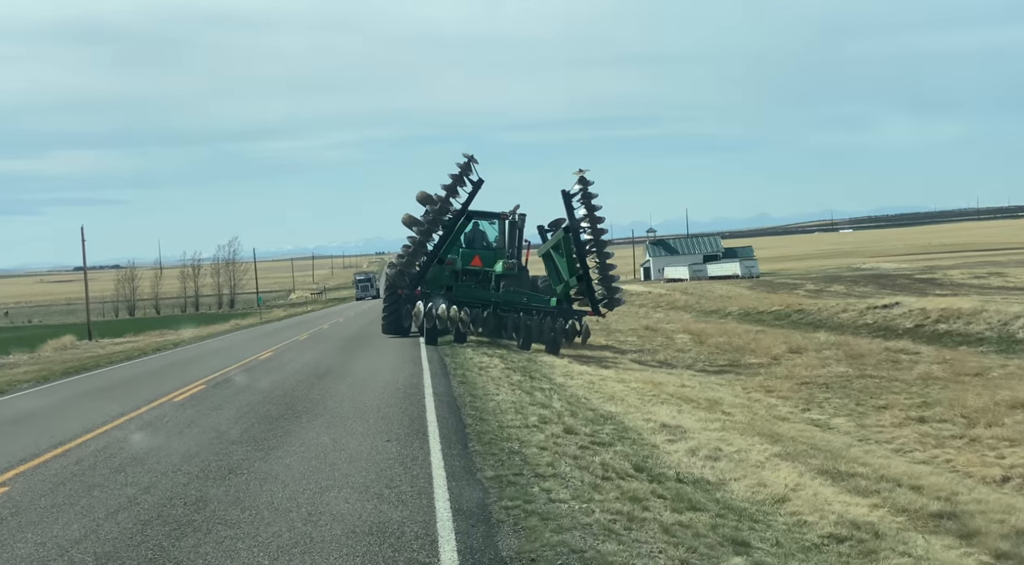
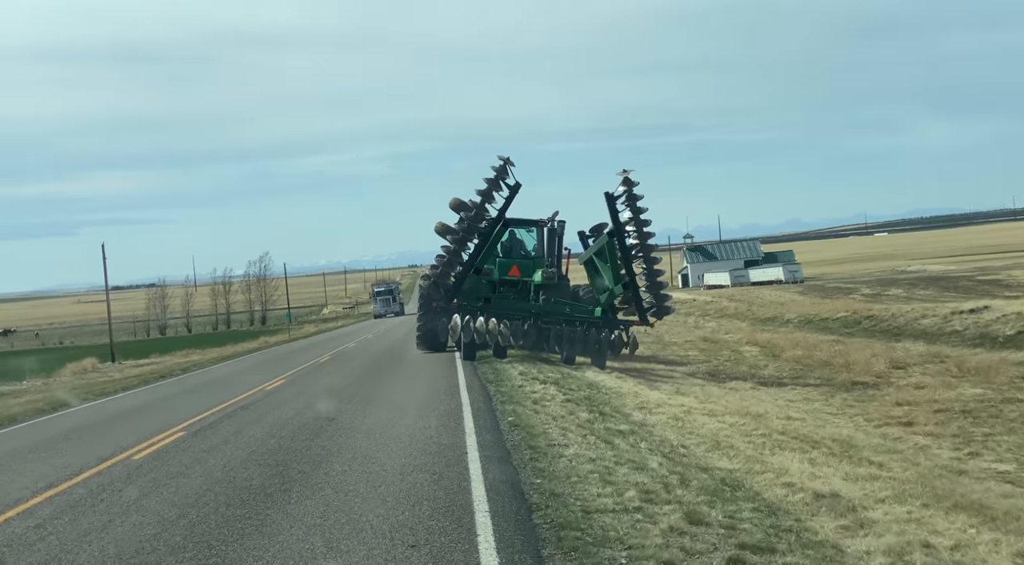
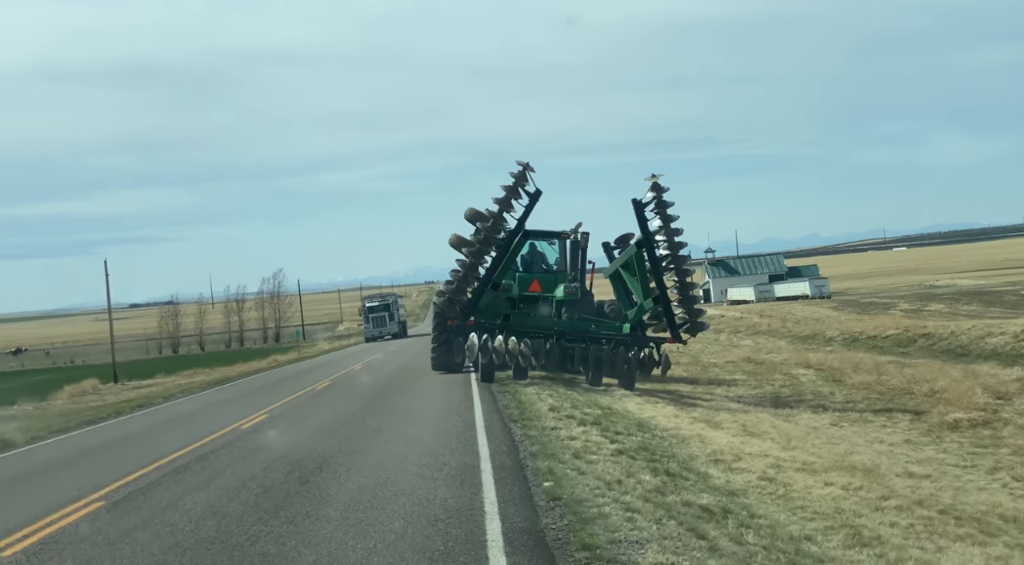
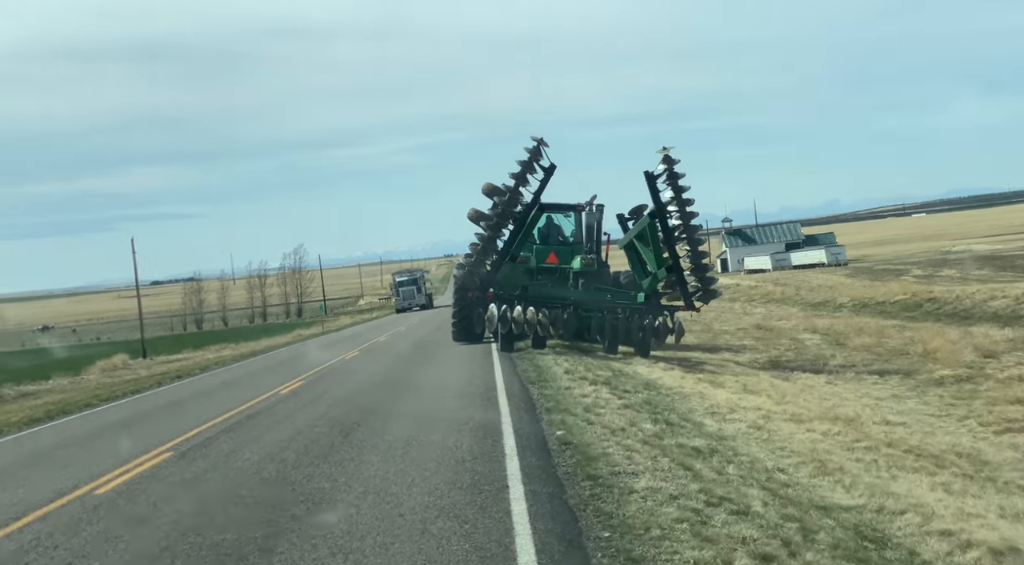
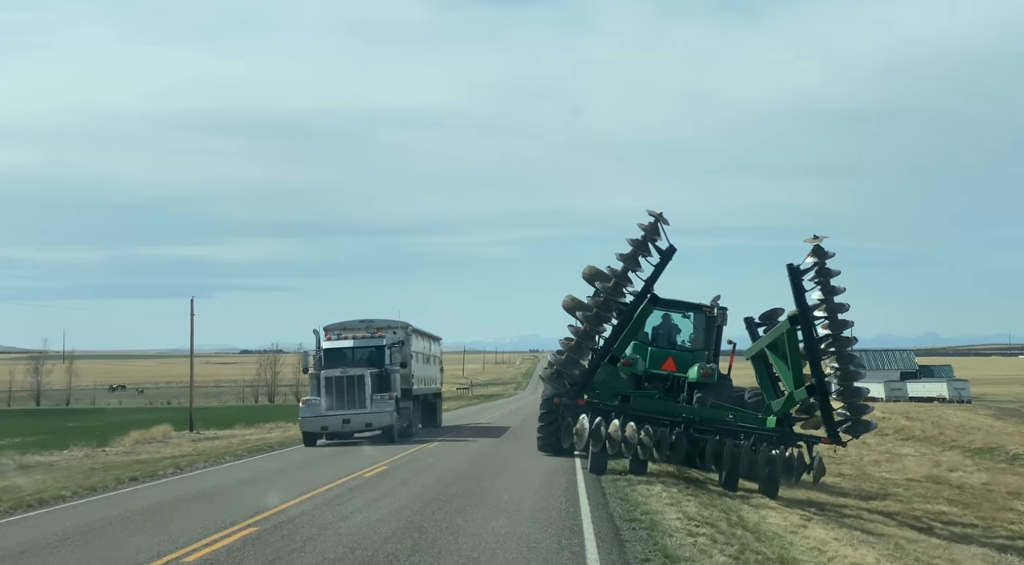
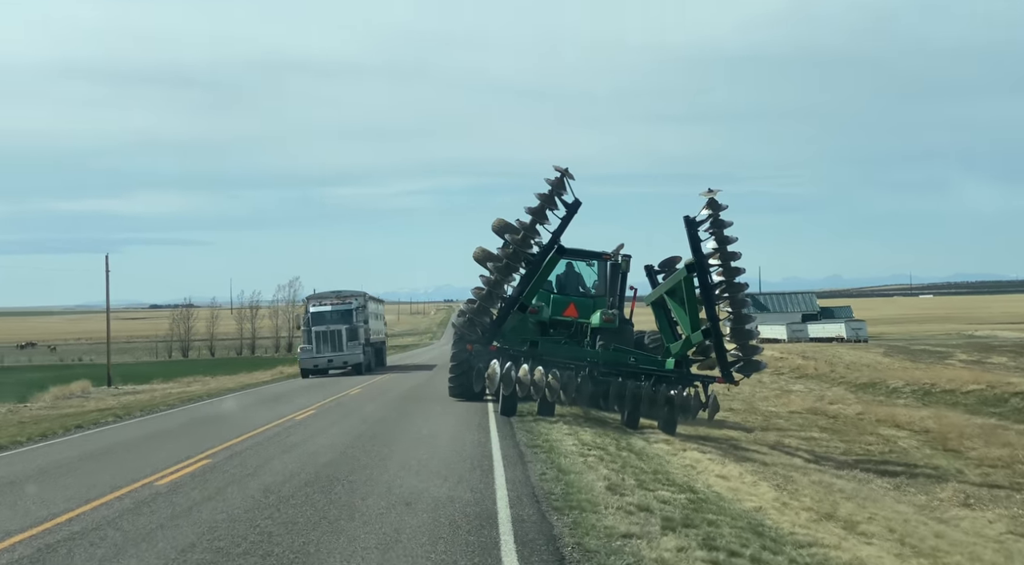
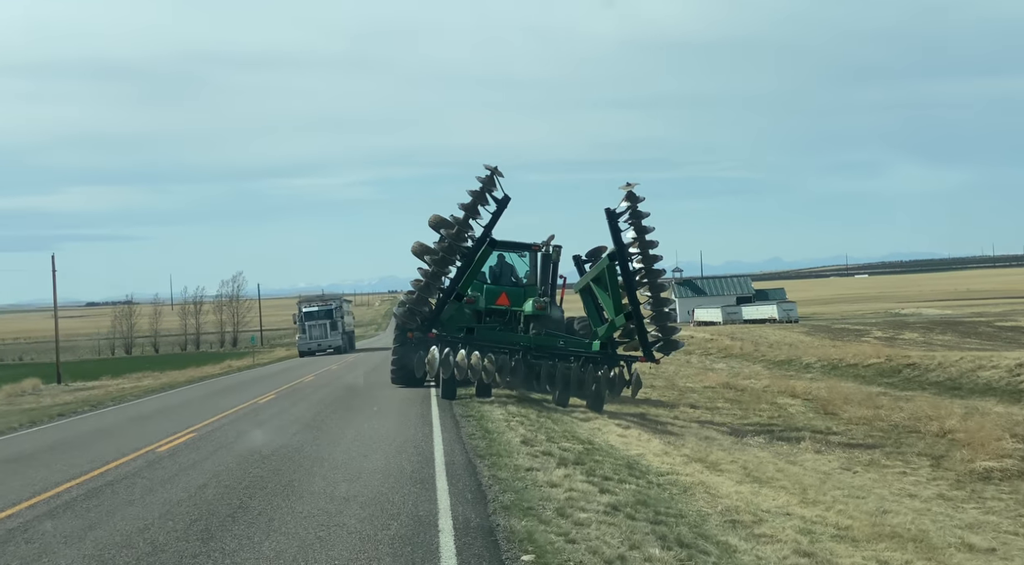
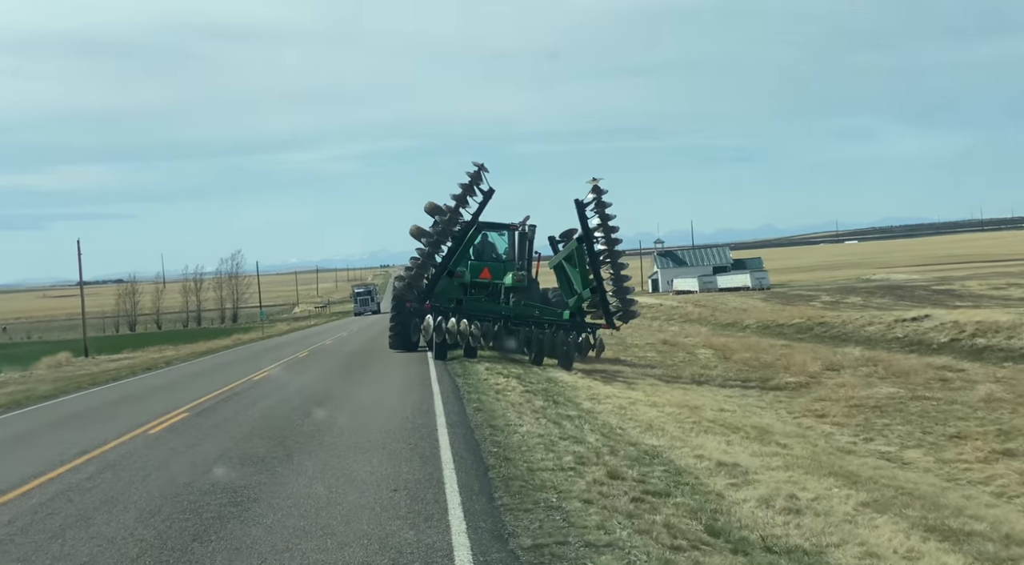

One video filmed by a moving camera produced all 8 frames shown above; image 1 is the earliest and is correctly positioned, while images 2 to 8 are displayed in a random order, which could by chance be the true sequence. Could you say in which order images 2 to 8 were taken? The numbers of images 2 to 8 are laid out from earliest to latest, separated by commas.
8, 2, 4, 3, 7, 6, 5
